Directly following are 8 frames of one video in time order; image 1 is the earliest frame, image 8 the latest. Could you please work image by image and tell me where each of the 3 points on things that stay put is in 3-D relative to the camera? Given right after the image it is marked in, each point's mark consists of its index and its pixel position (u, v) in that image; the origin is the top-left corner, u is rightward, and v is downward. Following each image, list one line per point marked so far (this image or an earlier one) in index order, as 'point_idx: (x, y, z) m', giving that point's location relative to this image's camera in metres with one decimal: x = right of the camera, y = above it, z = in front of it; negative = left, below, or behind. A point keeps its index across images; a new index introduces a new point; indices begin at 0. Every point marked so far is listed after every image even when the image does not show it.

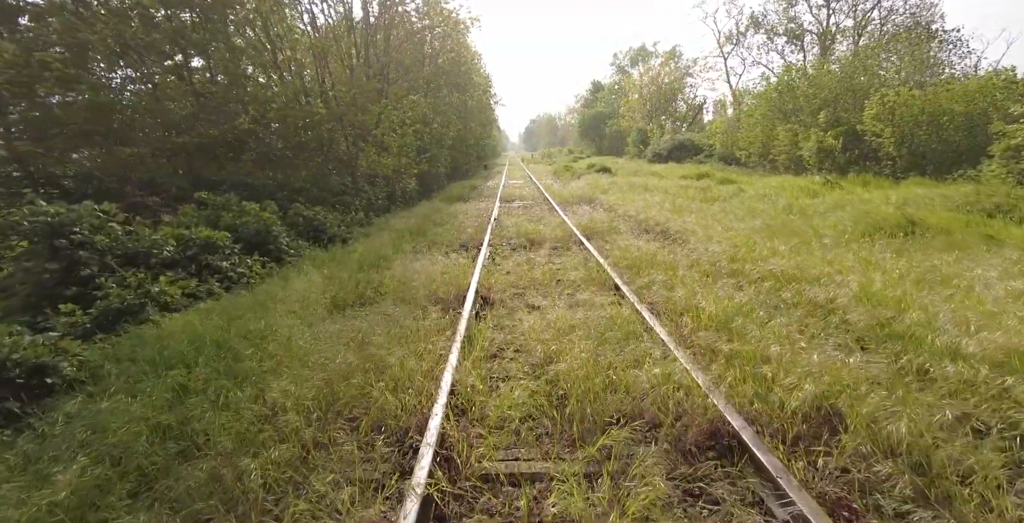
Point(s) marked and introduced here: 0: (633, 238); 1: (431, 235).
0: (+1.8, +0.3, +7.6) m
1: (-1.4, +0.4, +9.8) m
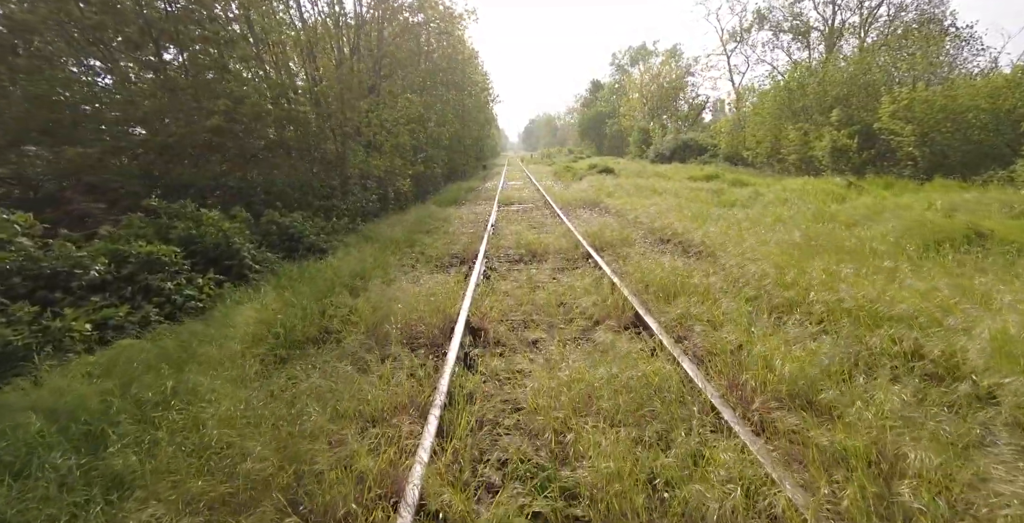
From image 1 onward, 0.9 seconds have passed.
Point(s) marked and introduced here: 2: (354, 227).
0: (+1.7, +0.1, +6.7) m
1: (-1.4, +0.2, +8.8) m
2: (-3.5, +0.7, +11.8) m
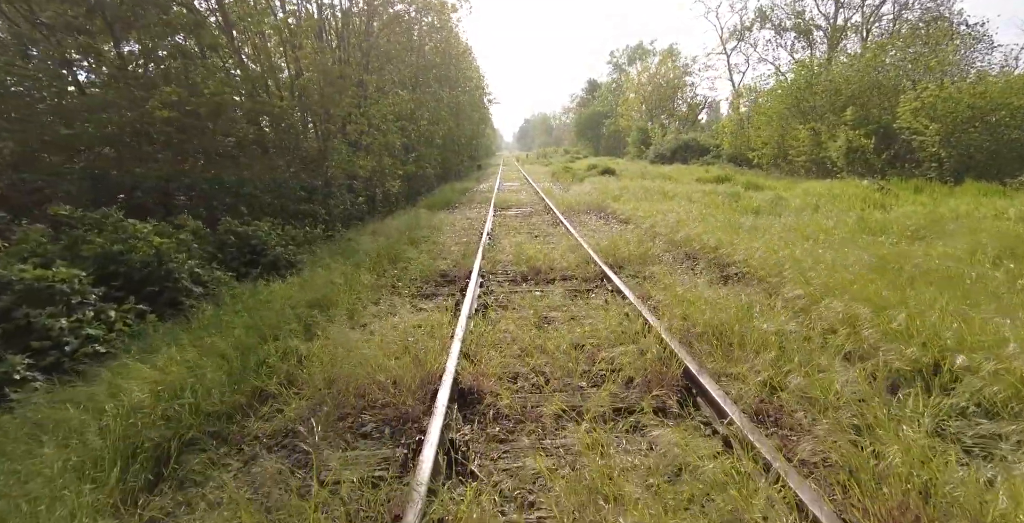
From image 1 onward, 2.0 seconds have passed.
0: (+1.7, -0.2, +5.5) m
1: (-1.4, 0.0, +7.6) m
2: (-3.5, +0.5, +10.6) m
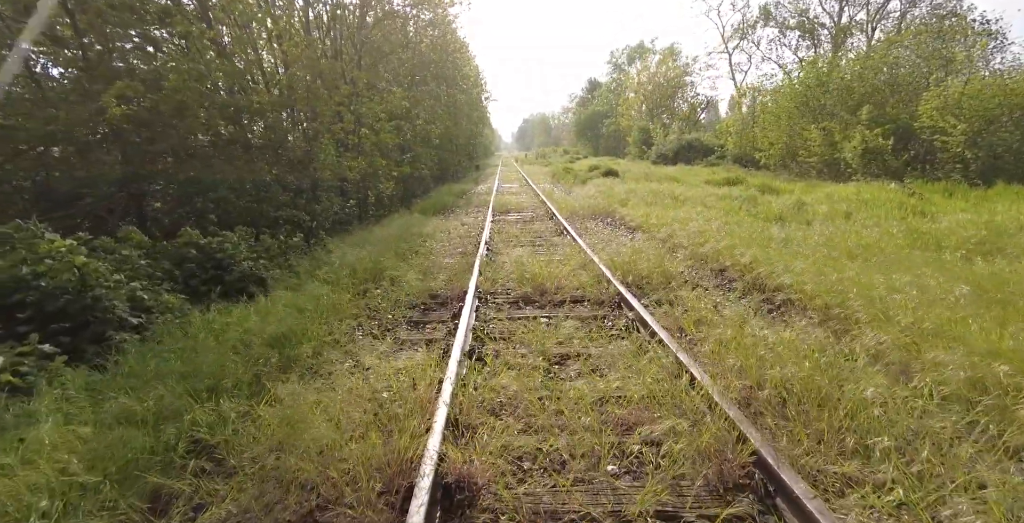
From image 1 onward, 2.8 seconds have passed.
0: (+1.8, -0.4, +4.6) m
1: (-1.4, -0.2, +6.6) m
2: (-3.5, +0.3, +9.7) m
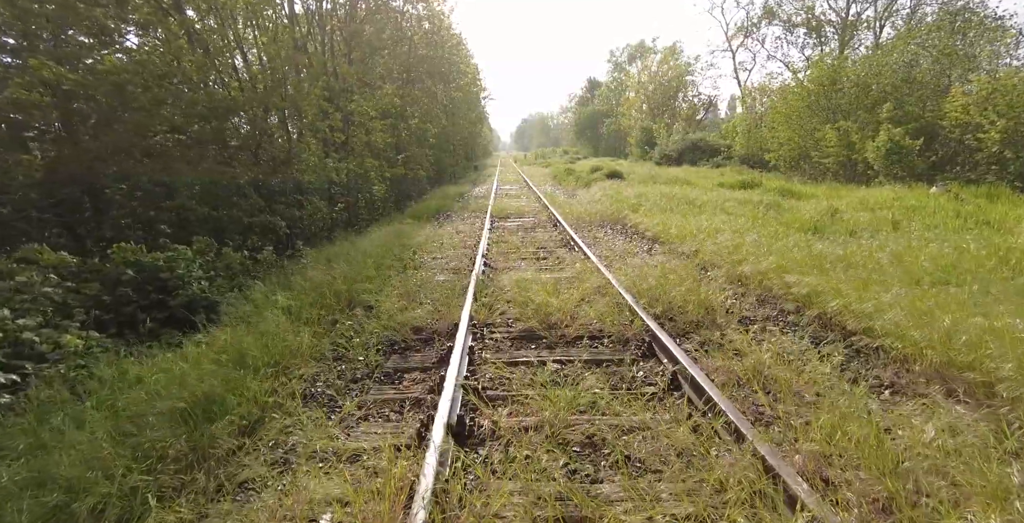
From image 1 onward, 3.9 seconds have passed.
0: (+1.8, -0.6, +3.4) m
1: (-1.4, -0.4, +5.5) m
2: (-3.5, +0.1, +8.5) m
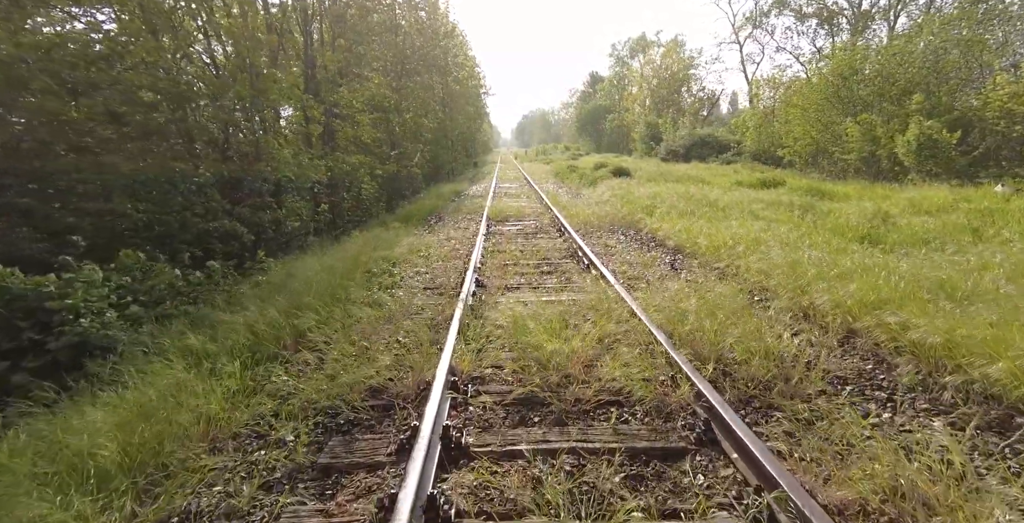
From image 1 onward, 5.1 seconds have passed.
0: (+1.7, -0.8, +2.1) m
1: (-1.5, -0.7, +4.2) m
2: (-3.5, -0.1, +7.2) m
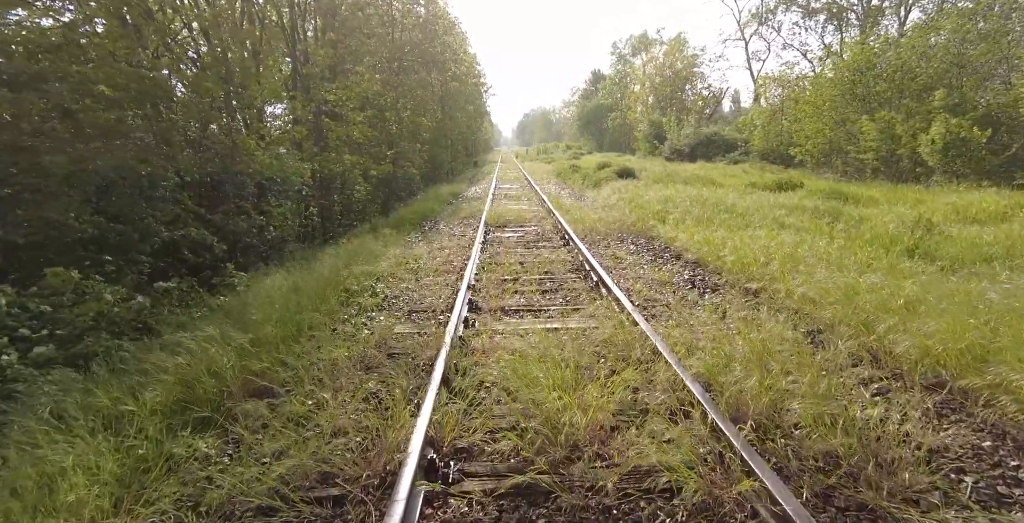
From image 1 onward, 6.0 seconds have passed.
0: (+1.7, -1.0, +1.2) m
1: (-1.5, -0.9, +3.3) m
2: (-3.5, -0.3, +6.3) m
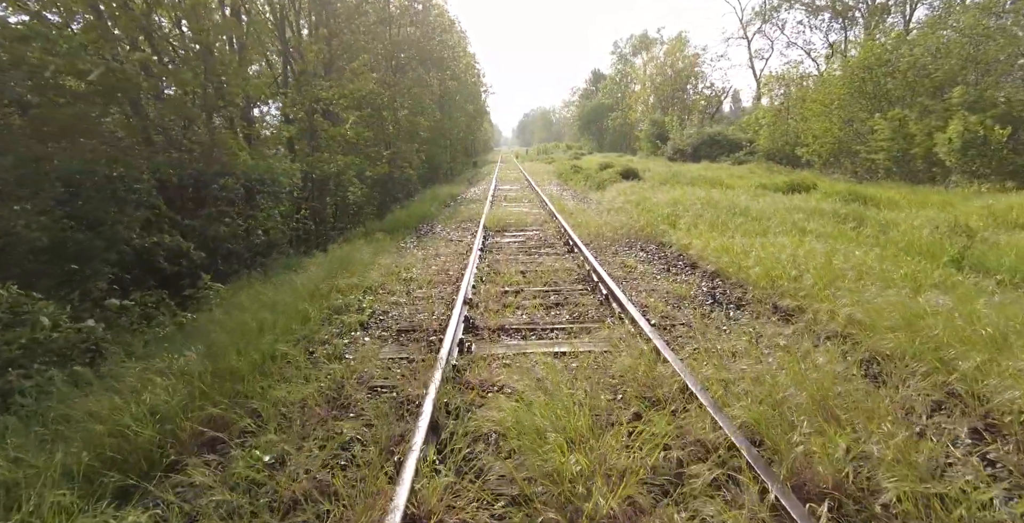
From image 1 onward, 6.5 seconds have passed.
0: (+1.7, -1.2, +0.6) m
1: (-1.5, -1.0, +2.7) m
2: (-3.5, -0.5, +5.7) m
